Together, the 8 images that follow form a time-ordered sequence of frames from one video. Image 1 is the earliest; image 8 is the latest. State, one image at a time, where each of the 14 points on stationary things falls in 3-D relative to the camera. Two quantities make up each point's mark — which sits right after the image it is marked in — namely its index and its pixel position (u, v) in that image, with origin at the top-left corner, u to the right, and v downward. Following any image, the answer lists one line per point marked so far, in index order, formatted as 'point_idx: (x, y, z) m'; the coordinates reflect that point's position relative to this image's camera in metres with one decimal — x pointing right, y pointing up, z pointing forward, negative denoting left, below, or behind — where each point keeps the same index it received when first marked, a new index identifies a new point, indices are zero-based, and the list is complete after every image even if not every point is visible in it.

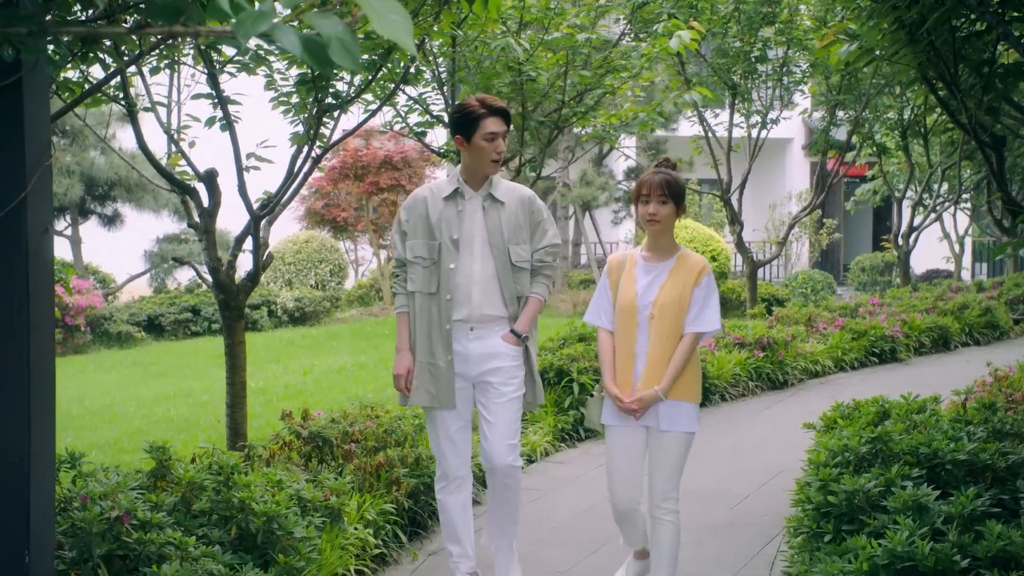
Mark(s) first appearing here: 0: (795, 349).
0: (+2.4, -0.5, +8.3) m
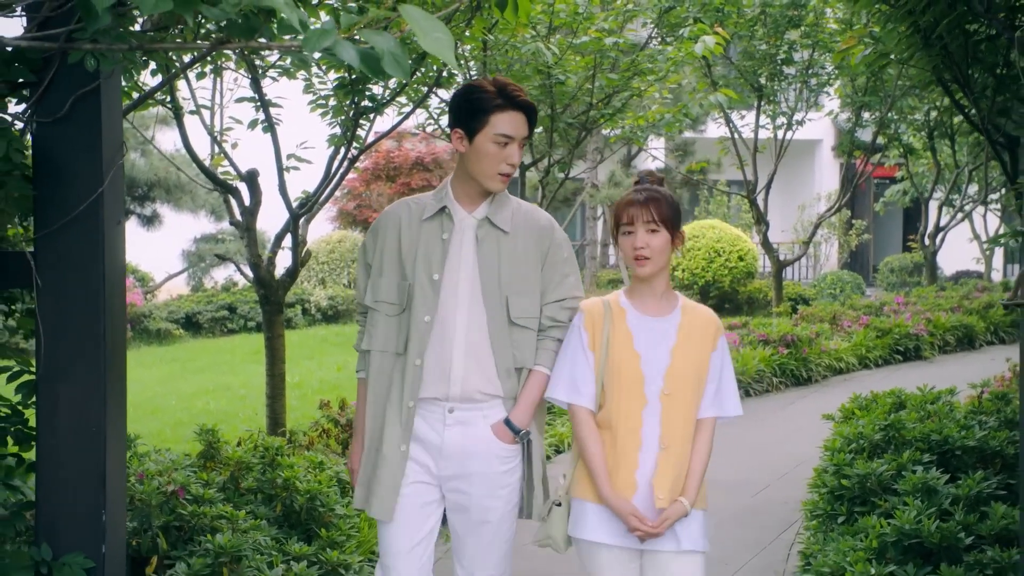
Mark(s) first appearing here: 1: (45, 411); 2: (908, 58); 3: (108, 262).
0: (+2.6, -0.5, +8.4) m
1: (-1.1, -0.3, +2.3) m
2: (+1.8, +1.0, +4.5) m
3: (-1.0, 0.0, +2.4) m
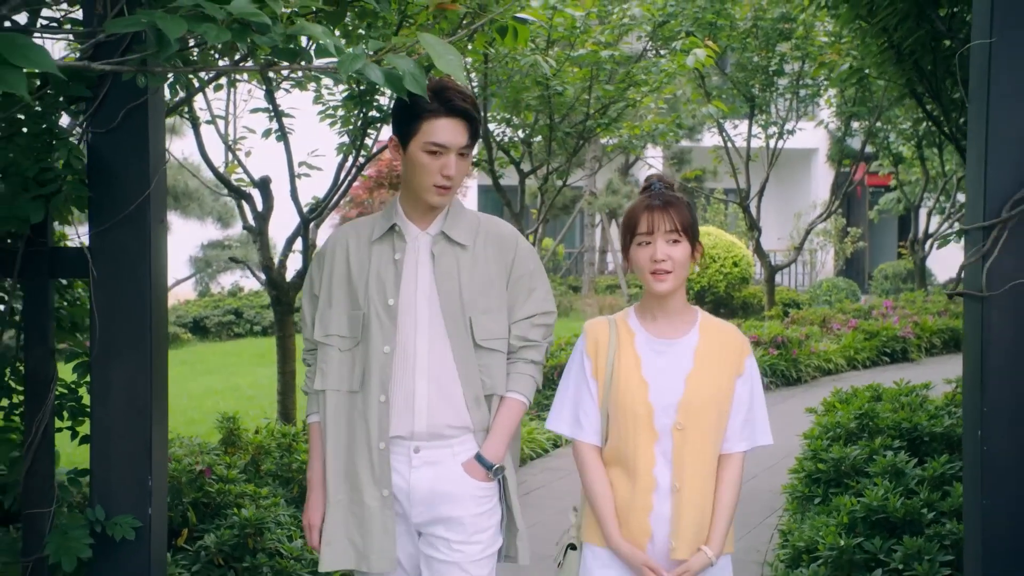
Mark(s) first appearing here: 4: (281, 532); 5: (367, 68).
0: (+2.6, -0.5, +8.7) m
1: (-1.1, -0.3, +2.6) m
2: (+1.8, +1.1, +4.8) m
3: (-1.0, +0.1, +2.7) m
4: (-0.8, -0.9, +3.5) m
5: (-0.3, +0.4, +1.9) m
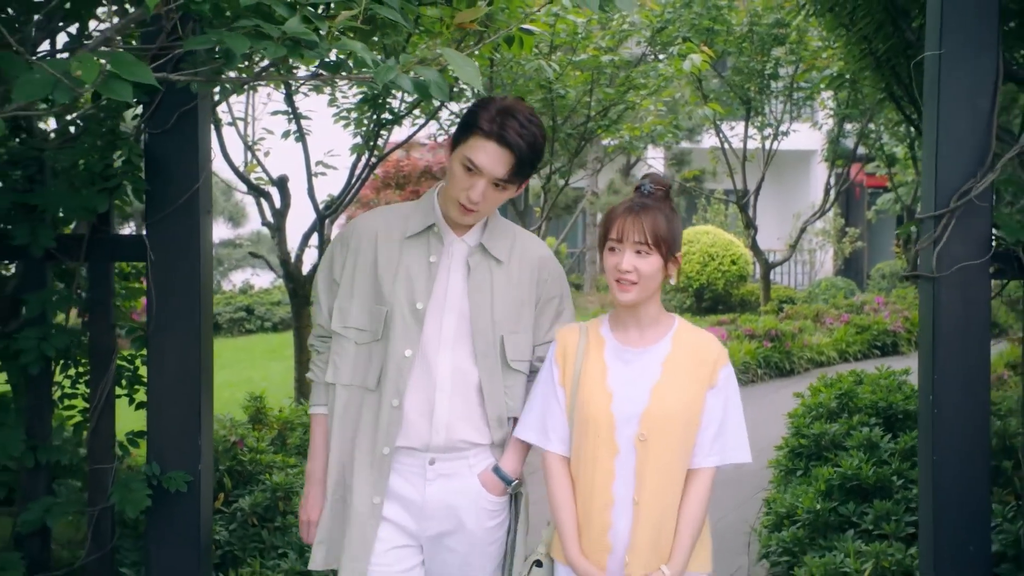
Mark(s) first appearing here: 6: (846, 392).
0: (+2.6, -0.5, +9.0) m
1: (-1.1, -0.2, +3.0) m
2: (+1.8, +1.1, +5.2) m
3: (-0.9, +0.1, +3.0) m
4: (-0.8, -0.8, +3.9) m
5: (-0.3, +0.5, +2.2) m
6: (+1.6, -0.5, +4.9) m
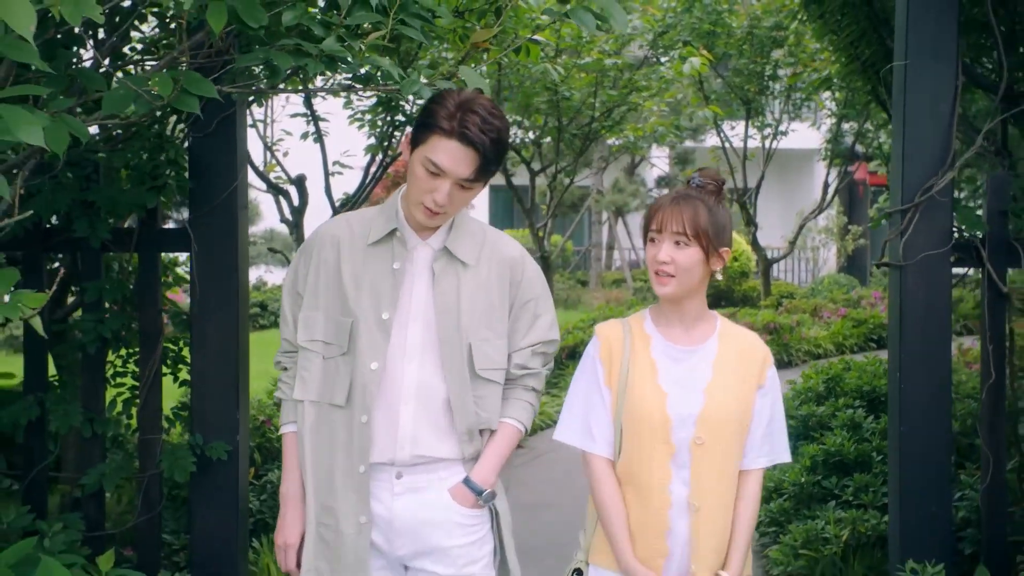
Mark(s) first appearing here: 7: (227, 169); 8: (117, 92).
0: (+2.7, -0.4, +9.3) m
1: (-1.1, -0.2, +3.3) m
2: (+1.9, +1.1, +5.5) m
3: (-0.9, +0.2, +3.3) m
4: (-0.8, -0.8, +4.2) m
5: (-0.2, +0.5, +2.6) m
6: (+1.7, -0.5, +5.2) m
7: (-0.9, +0.4, +3.3) m
8: (-0.9, +0.5, +2.3) m
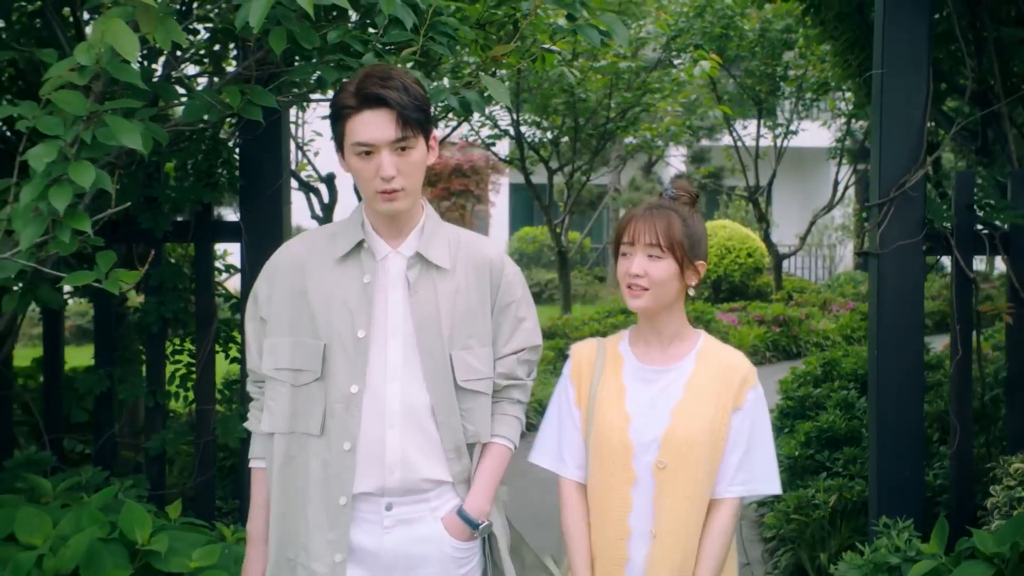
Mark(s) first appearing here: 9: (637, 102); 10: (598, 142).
0: (+2.9, -0.4, +9.7) m
1: (-1.0, -0.1, +3.7) m
2: (+2.0, +1.2, +5.8) m
3: (-0.8, +0.2, +3.7) m
4: (-0.7, -0.7, +4.6) m
5: (-0.2, +0.6, +2.9) m
6: (+1.8, -0.4, +5.6) m
7: (-0.9, +0.5, +3.7) m
8: (-0.9, +0.5, +2.7) m
9: (+1.1, +1.6, +8.6) m
10: (+0.8, +1.3, +9.0) m
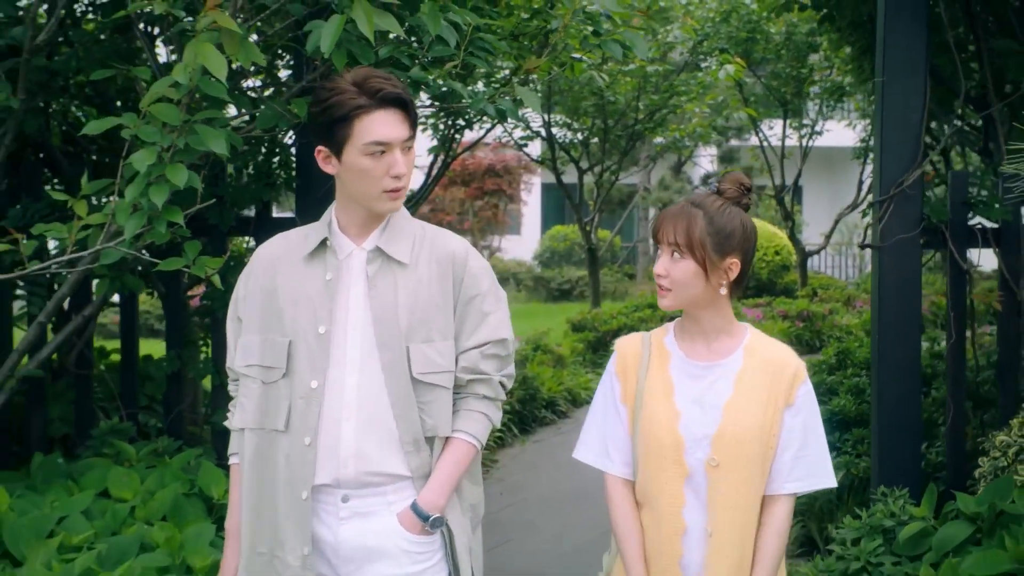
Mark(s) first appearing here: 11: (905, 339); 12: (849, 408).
0: (+3.2, -0.3, +9.9) m
1: (-0.9, -0.1, +4.1) m
2: (+2.2, +1.2, +6.1) m
3: (-0.7, +0.3, +4.1) m
4: (-0.5, -0.7, +5.0) m
5: (-0.1, +0.6, +3.3) m
6: (+2.0, -0.4, +5.9) m
7: (-0.8, +0.5, +4.1) m
8: (-0.8, +0.5, +3.1) m
9: (+1.4, +1.6, +8.9) m
10: (+1.1, +1.4, +9.4) m
11: (+1.5, -0.2, +3.8) m
12: (+1.7, -0.6, +4.9) m
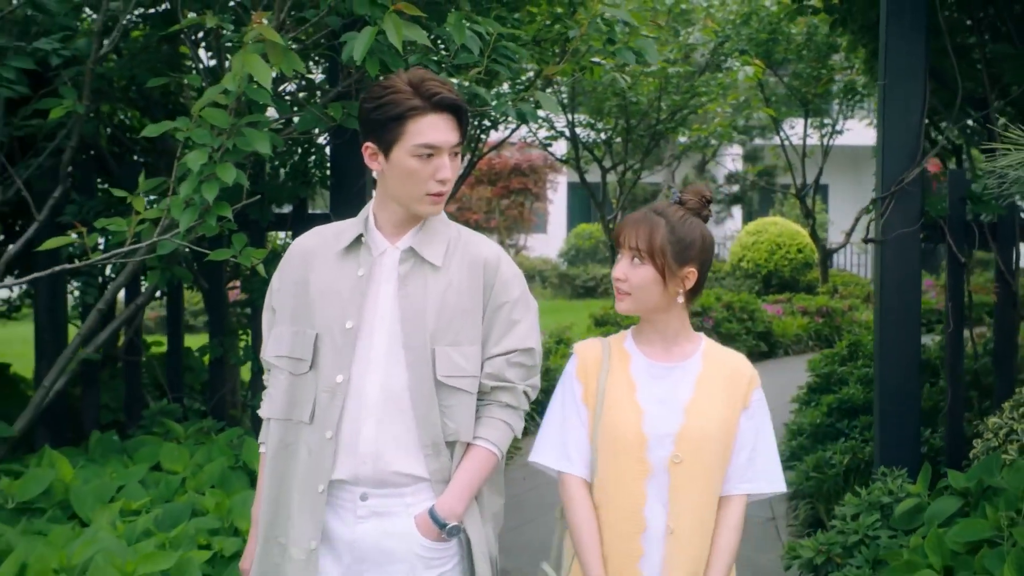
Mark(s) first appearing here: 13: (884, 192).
0: (+3.4, -0.3, +10.1) m
1: (-0.8, 0.0, +4.4) m
2: (+2.3, +1.3, +6.3) m
3: (-0.6, +0.3, +4.4) m
4: (-0.4, -0.6, +5.3) m
5: (0.0, +0.6, +3.6) m
6: (+2.1, -0.3, +6.1) m
7: (-0.7, +0.5, +4.4) m
8: (-0.7, +0.6, +3.4) m
9: (+1.6, +1.7, +9.1) m
10: (+1.3, +1.4, +9.6) m
11: (+1.6, -0.1, +4.0) m
12: (+1.8, -0.6, +5.1) m
13: (+1.5, +0.4, +4.0) m
